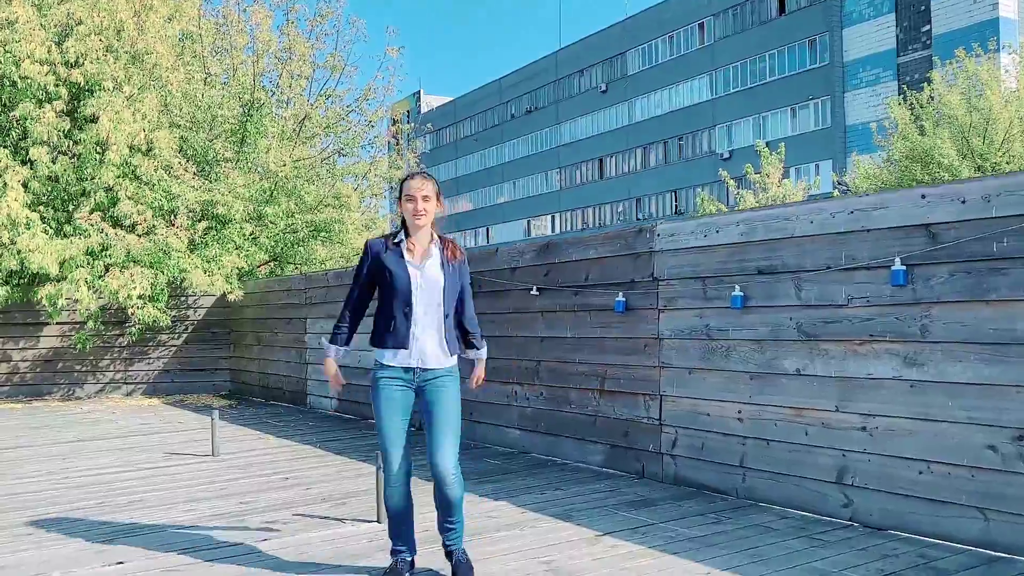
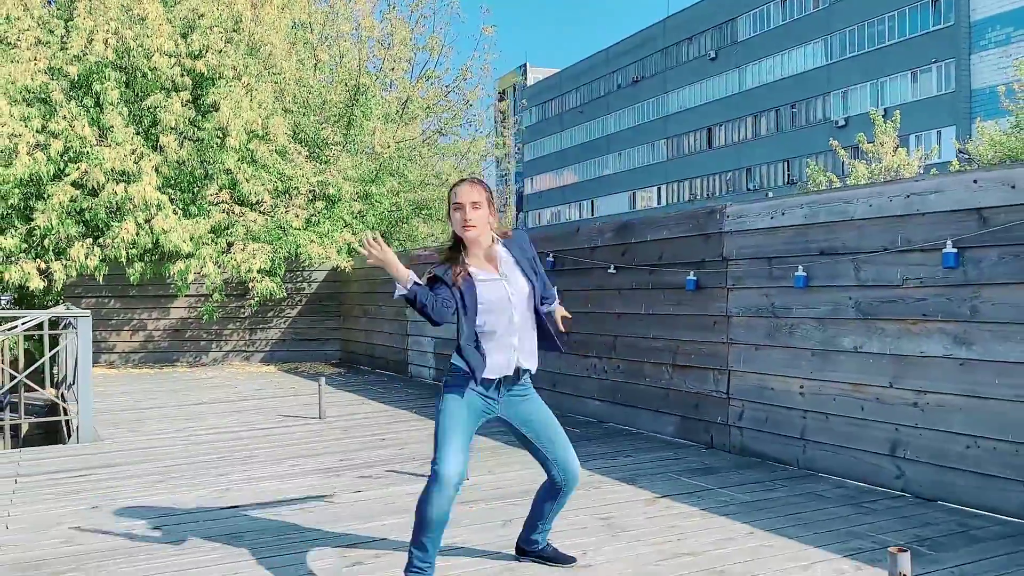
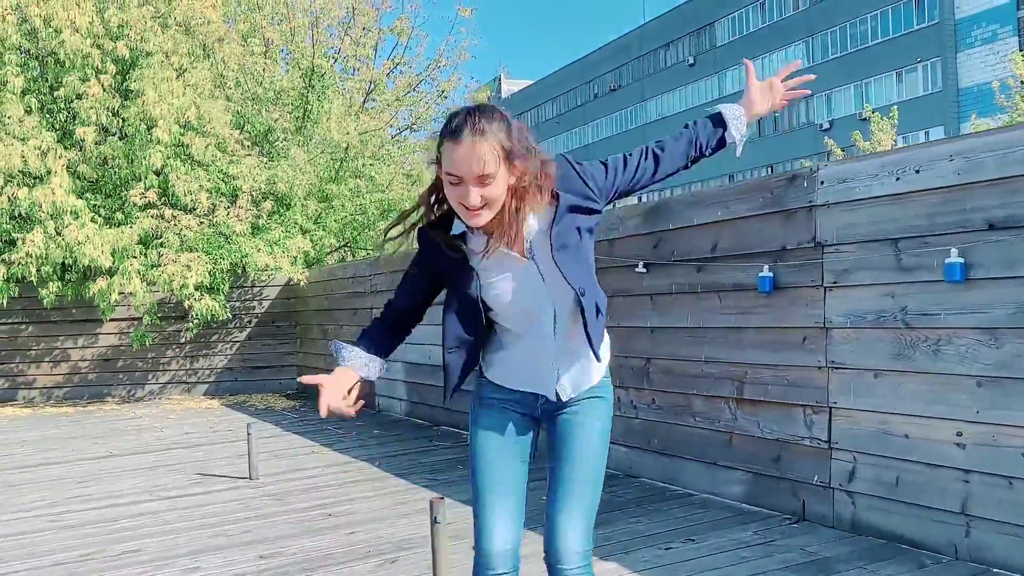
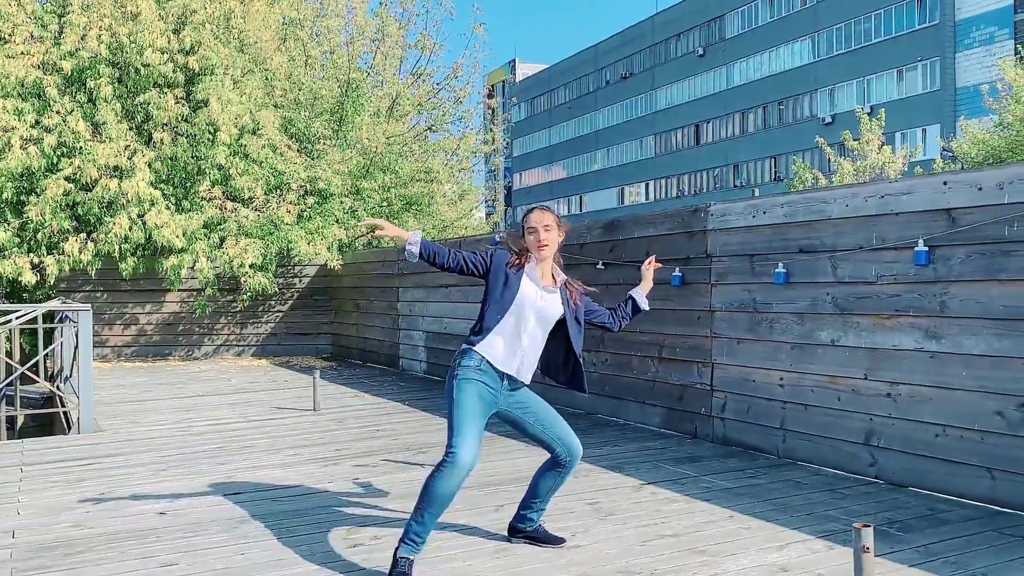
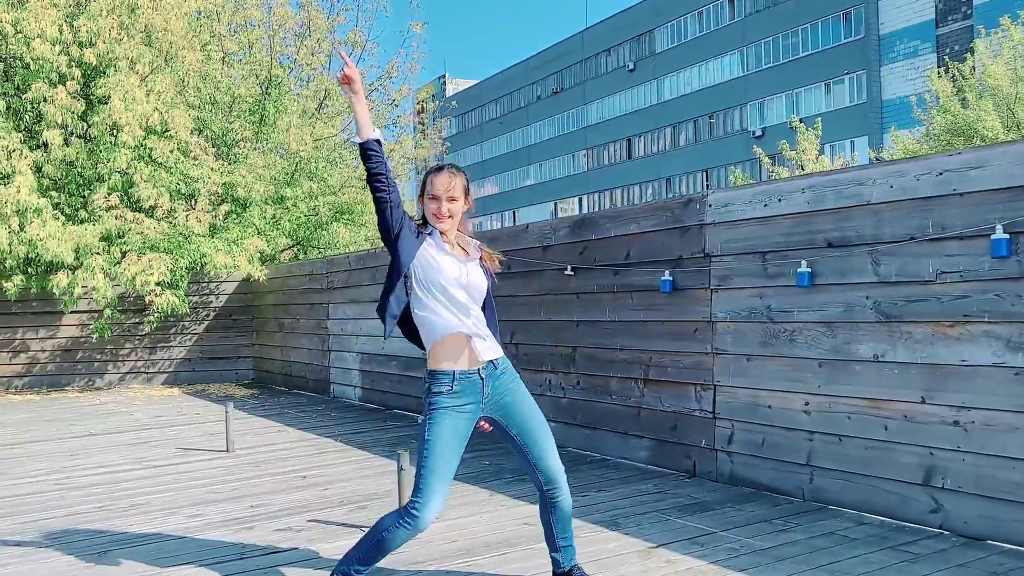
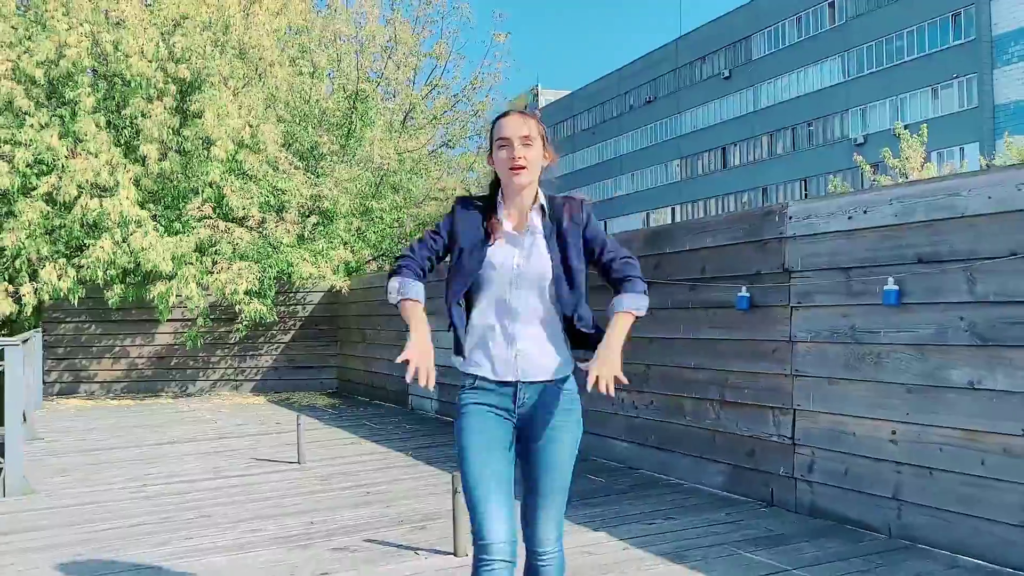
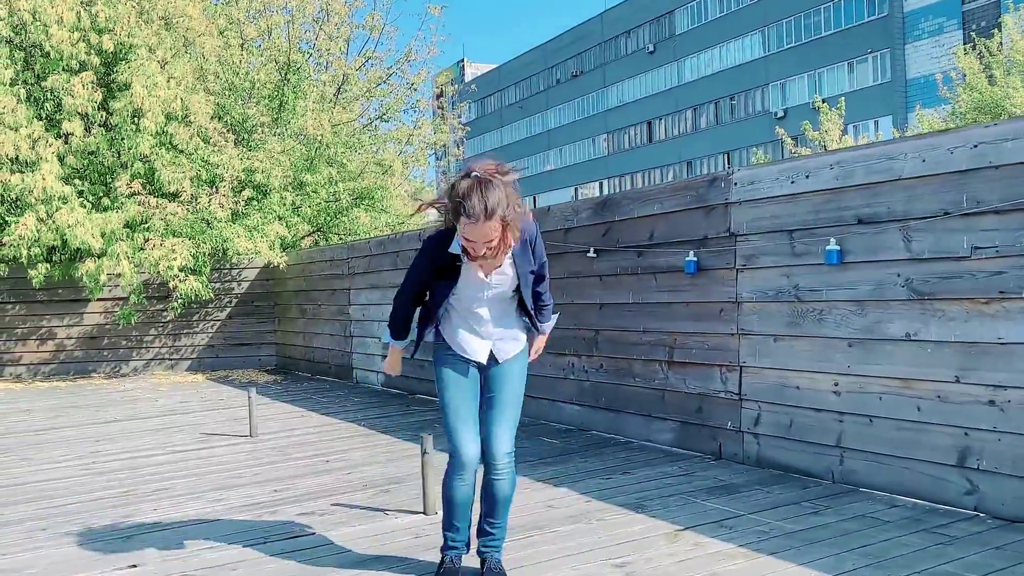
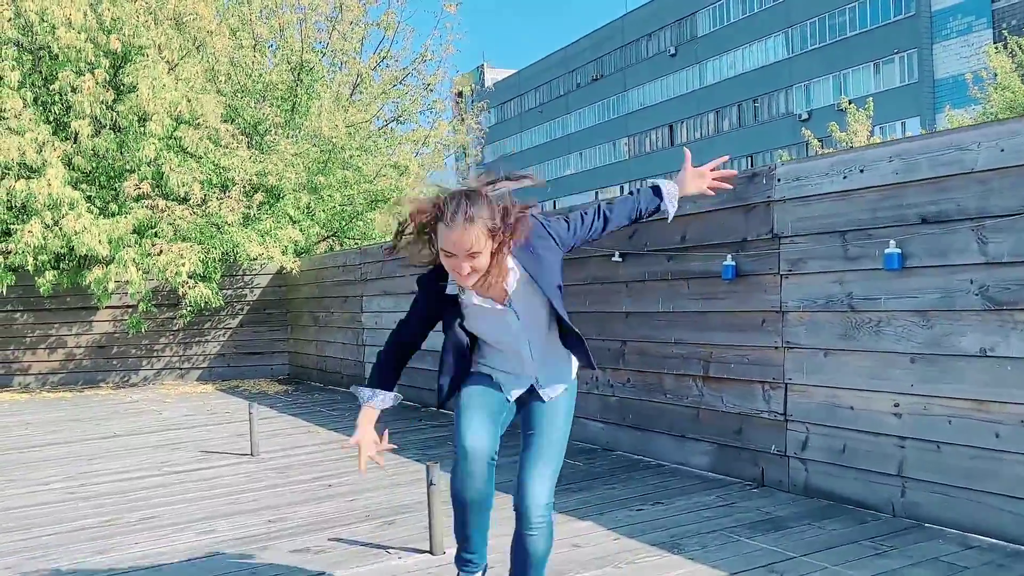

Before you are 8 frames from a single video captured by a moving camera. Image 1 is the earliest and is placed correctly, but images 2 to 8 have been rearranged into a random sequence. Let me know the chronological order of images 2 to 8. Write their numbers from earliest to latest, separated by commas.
5, 7, 8, 3, 6, 2, 4
